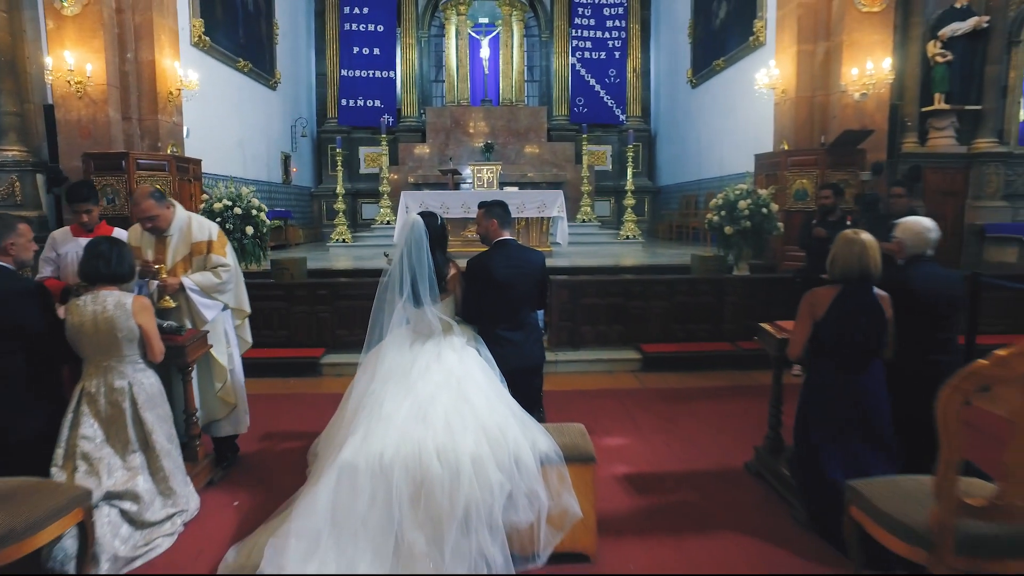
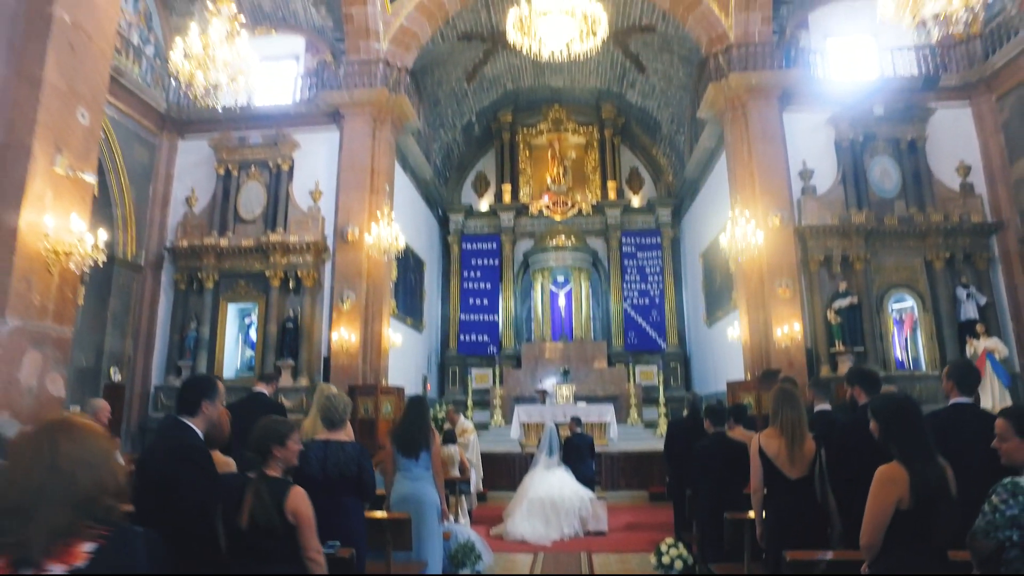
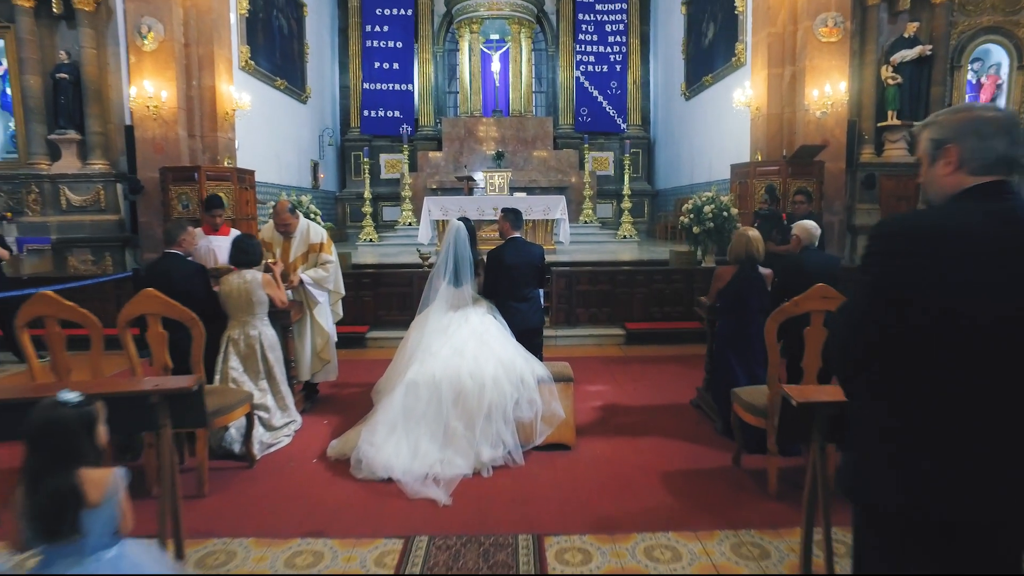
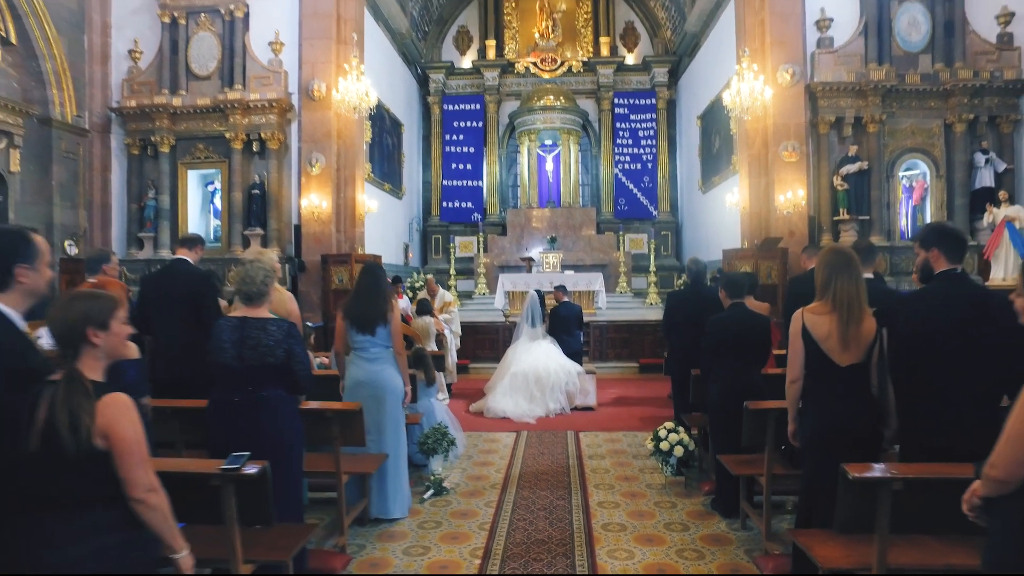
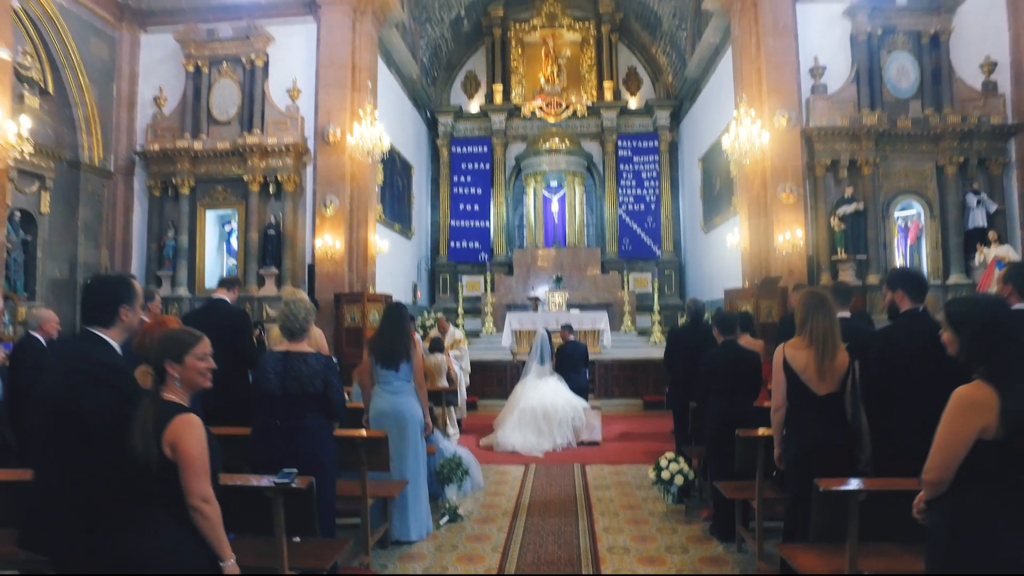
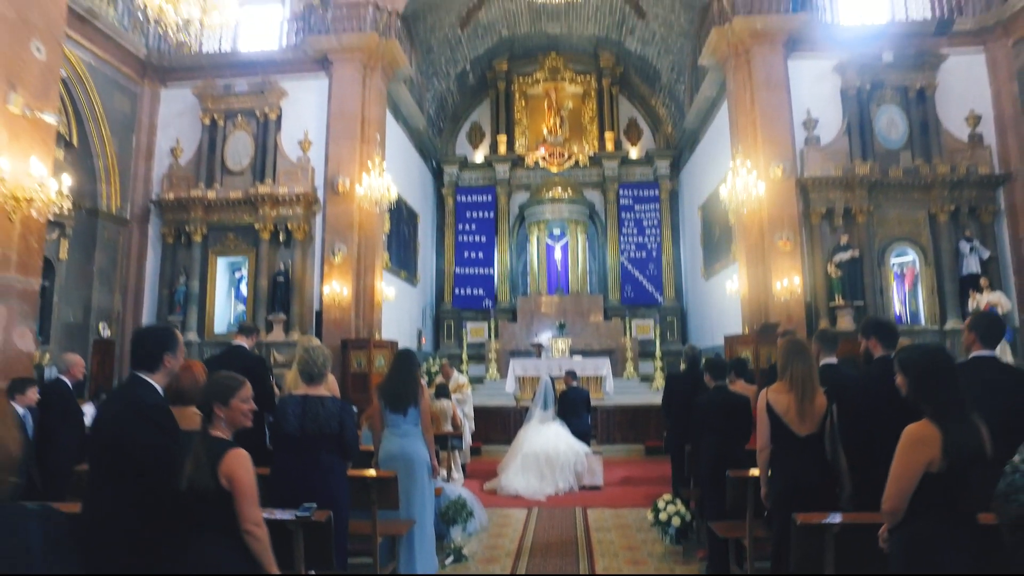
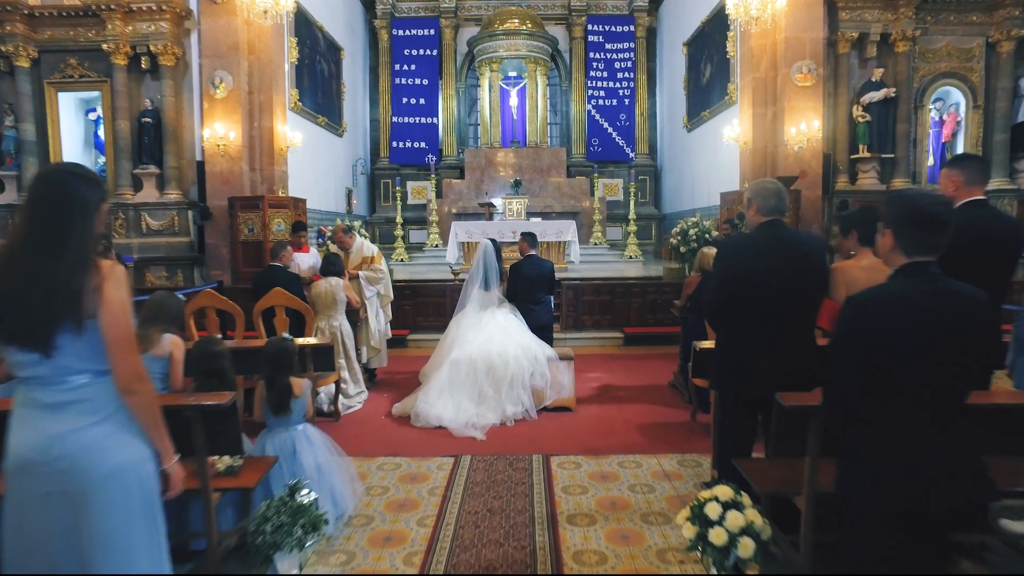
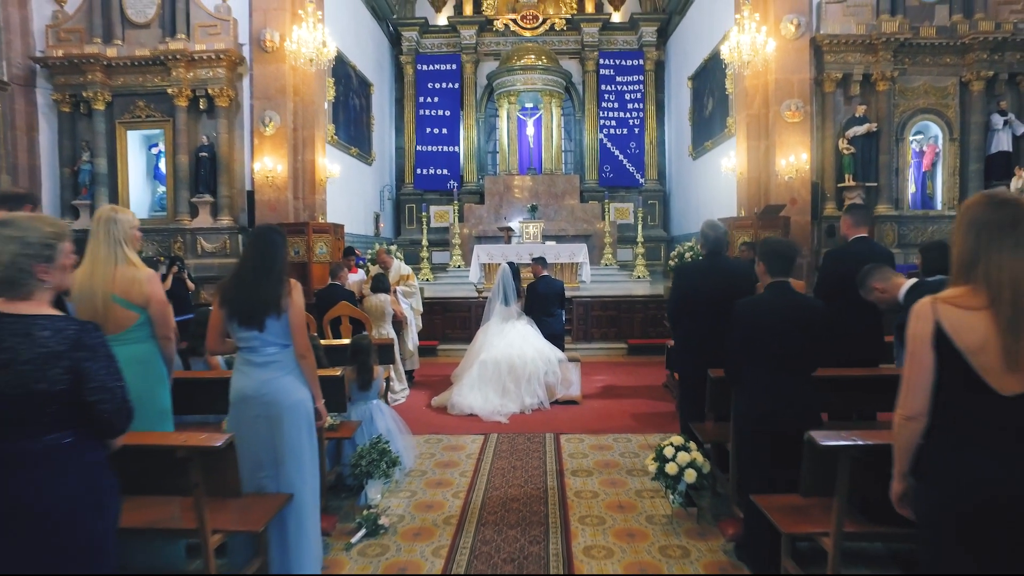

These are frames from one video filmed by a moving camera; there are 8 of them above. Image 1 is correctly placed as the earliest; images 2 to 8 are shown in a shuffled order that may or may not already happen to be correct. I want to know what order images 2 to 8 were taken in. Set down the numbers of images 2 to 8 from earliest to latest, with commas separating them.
3, 7, 8, 4, 5, 6, 2
